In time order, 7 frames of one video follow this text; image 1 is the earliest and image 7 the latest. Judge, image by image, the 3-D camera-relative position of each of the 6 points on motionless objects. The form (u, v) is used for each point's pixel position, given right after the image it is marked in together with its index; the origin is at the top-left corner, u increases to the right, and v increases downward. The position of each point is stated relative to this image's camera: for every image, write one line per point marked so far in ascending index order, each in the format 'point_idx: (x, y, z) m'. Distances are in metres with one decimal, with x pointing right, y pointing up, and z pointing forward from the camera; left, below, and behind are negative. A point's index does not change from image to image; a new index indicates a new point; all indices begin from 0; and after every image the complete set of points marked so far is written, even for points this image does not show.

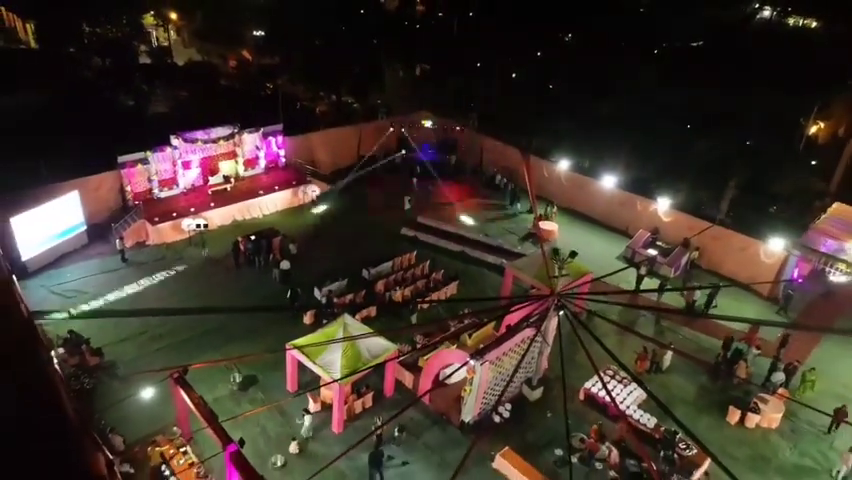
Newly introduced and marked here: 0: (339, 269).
0: (-2.2, -0.7, +15.4) m
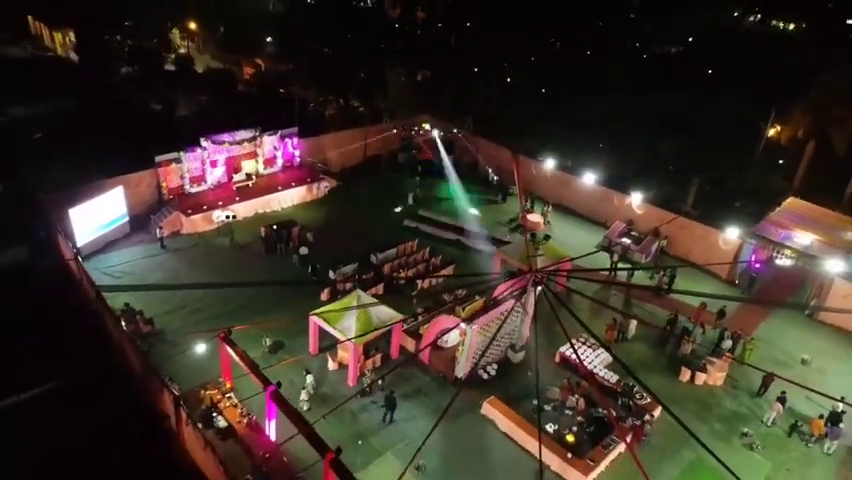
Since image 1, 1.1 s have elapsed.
0: (-2.2, -0.4, +17.6) m
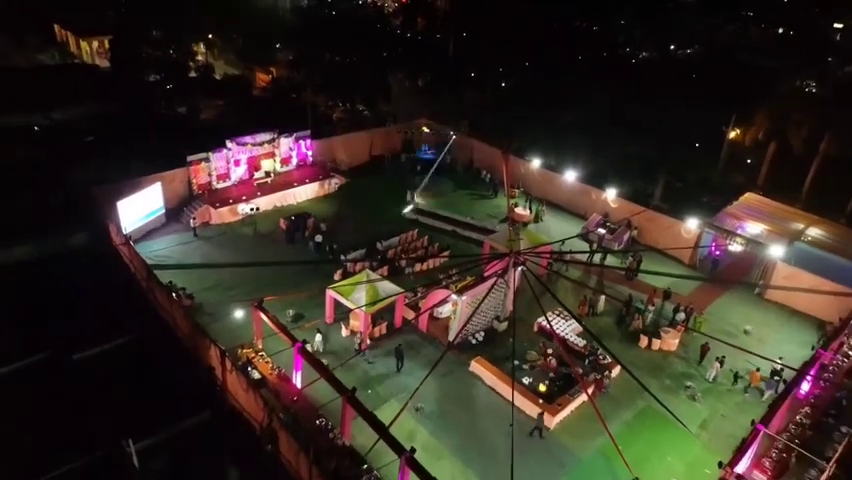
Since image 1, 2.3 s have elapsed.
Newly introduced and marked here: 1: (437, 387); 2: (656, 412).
0: (-2.2, 0.0, +20.2) m
1: (+0.3, -3.5, +14.6) m
2: (+5.5, -4.1, +14.4) m
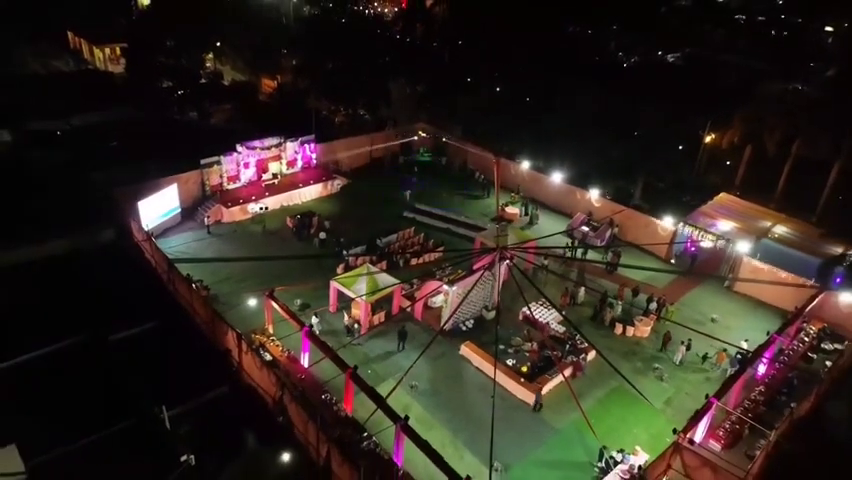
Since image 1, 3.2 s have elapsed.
0: (-2.4, +0.1, +21.8) m
1: (+0.1, -3.4, +16.2) m
2: (+5.3, -4.0, +16.1) m
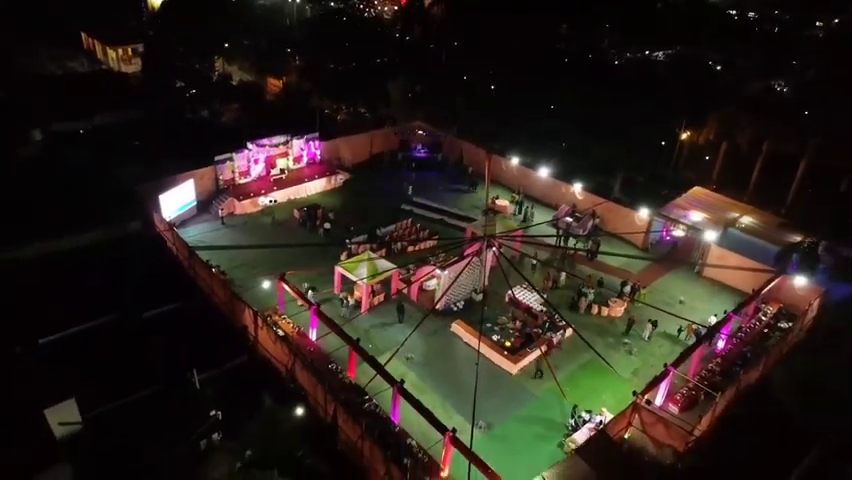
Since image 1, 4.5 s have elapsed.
0: (-2.5, +0.4, +23.8) m
1: (-0.1, -3.1, +18.2) m
2: (+5.2, -3.7, +18.1) m
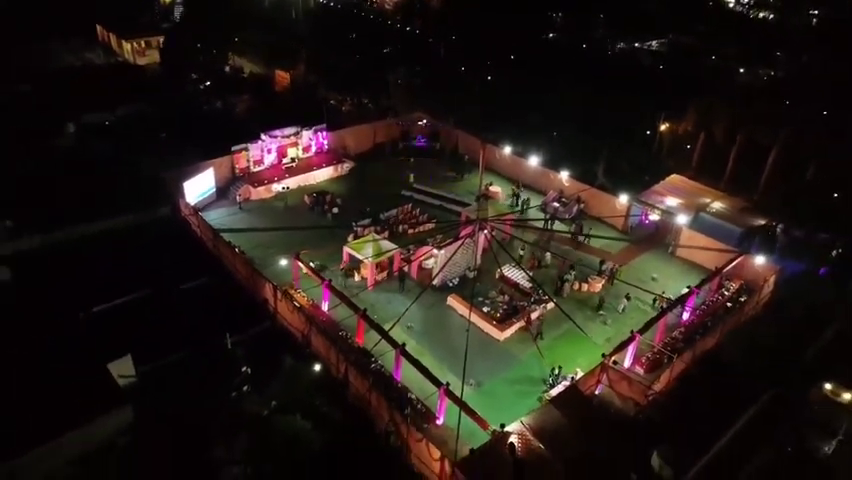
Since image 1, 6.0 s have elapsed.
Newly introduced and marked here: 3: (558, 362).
0: (-2.6, +1.2, +26.1) m
1: (-0.1, -2.5, +20.7) m
2: (+5.1, -3.1, +20.5) m
3: (+4.3, -3.9, +19.1) m
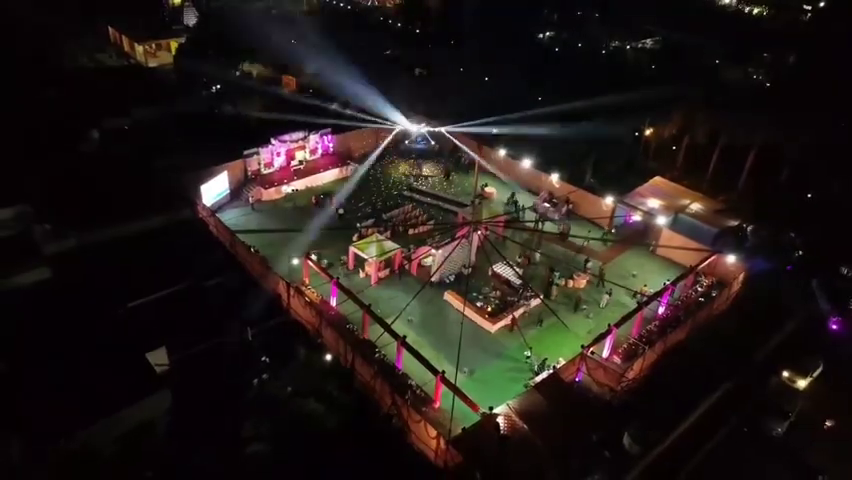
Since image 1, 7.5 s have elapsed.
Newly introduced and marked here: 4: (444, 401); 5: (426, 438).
0: (-2.6, +1.2, +28.1) m
1: (-0.2, -2.6, +22.7) m
2: (+5.1, -3.2, +22.6) m
3: (+4.2, -4.0, +21.2) m
4: (+0.6, -5.0, +18.7) m
5: (0.0, -5.5, +16.7) m
